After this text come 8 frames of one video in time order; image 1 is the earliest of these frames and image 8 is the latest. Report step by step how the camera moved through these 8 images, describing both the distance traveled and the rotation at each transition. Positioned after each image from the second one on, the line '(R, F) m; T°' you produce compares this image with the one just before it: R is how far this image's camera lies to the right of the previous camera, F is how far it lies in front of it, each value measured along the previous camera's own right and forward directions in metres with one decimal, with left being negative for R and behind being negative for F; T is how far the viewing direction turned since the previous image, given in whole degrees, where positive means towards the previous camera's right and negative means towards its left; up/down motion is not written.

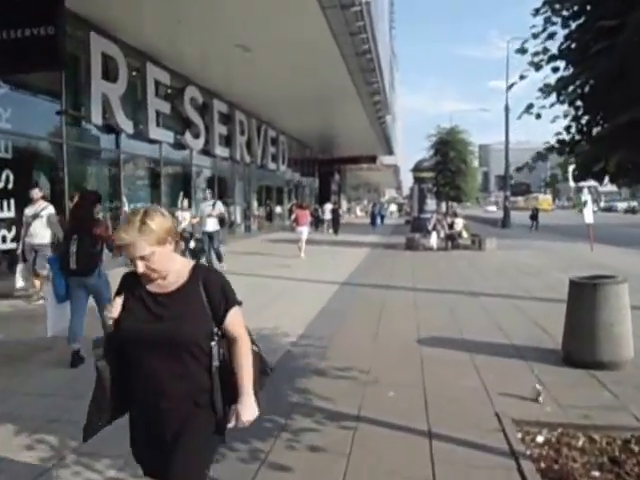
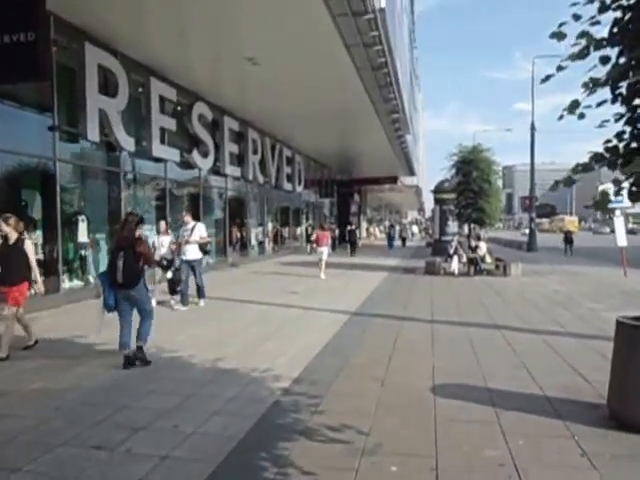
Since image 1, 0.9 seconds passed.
(+0.3, +1.1) m; -2°
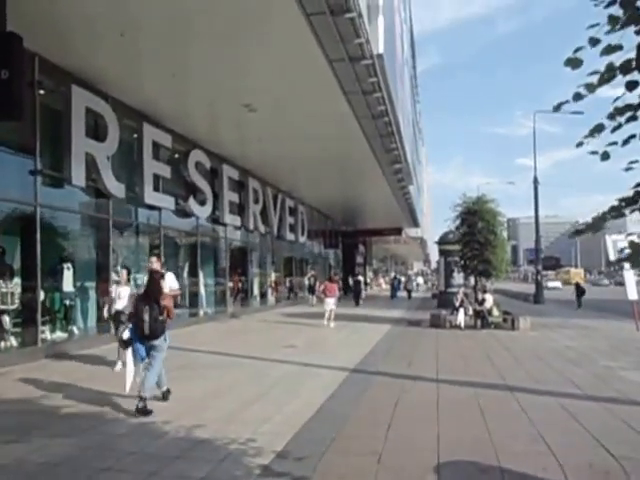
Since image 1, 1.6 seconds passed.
(+0.2, +0.8) m; 0°
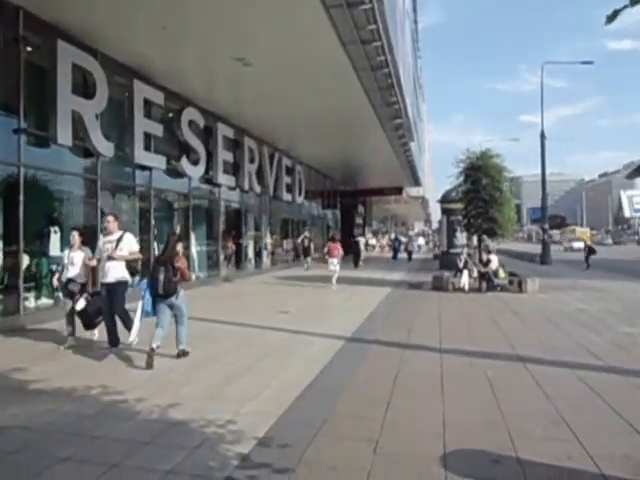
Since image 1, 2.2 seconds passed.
(+0.1, +0.9) m; 0°
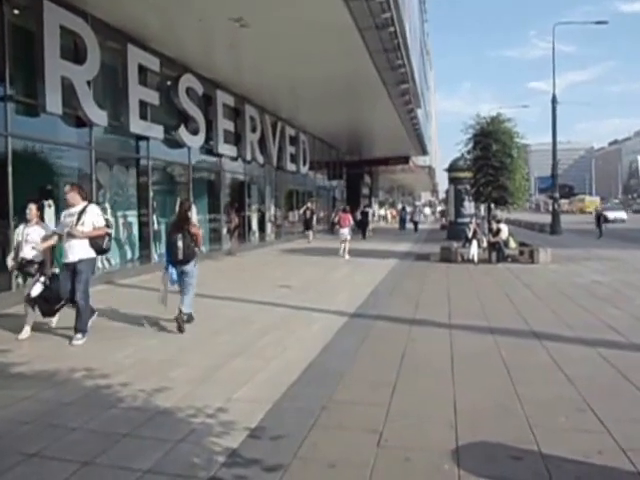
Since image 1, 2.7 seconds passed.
(+0.1, +0.6) m; -1°
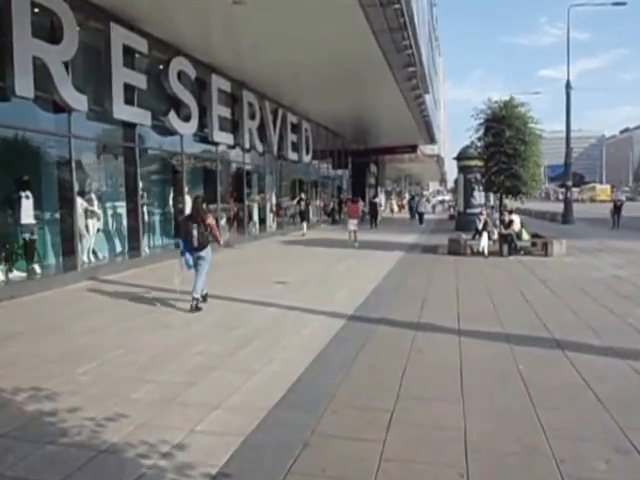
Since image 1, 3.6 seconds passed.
(+0.2, +1.0) m; -1°
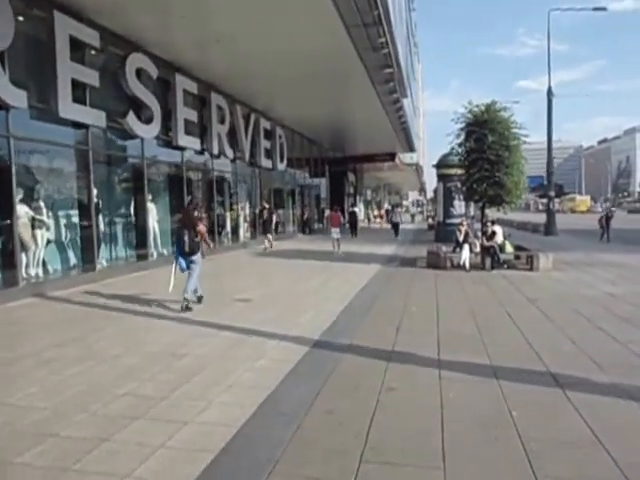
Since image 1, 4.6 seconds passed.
(+0.3, +1.2) m; +2°
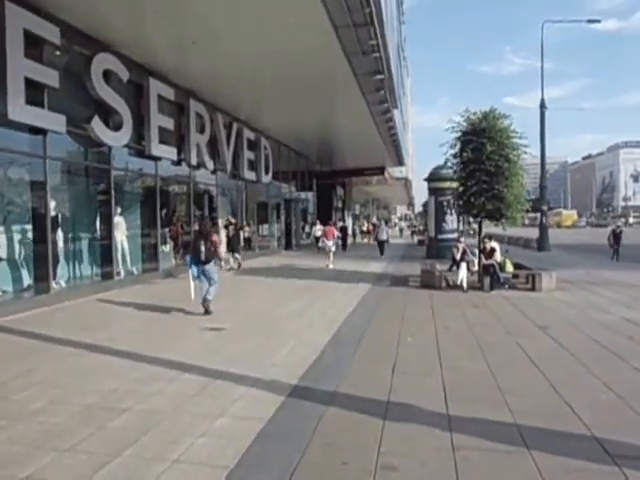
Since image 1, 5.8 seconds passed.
(+0.1, +1.4) m; +1°
